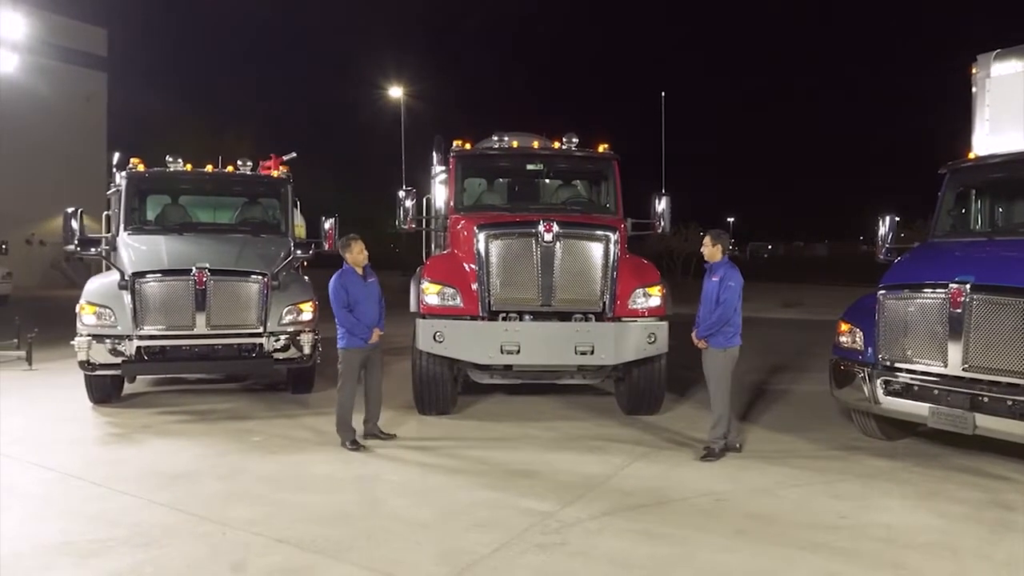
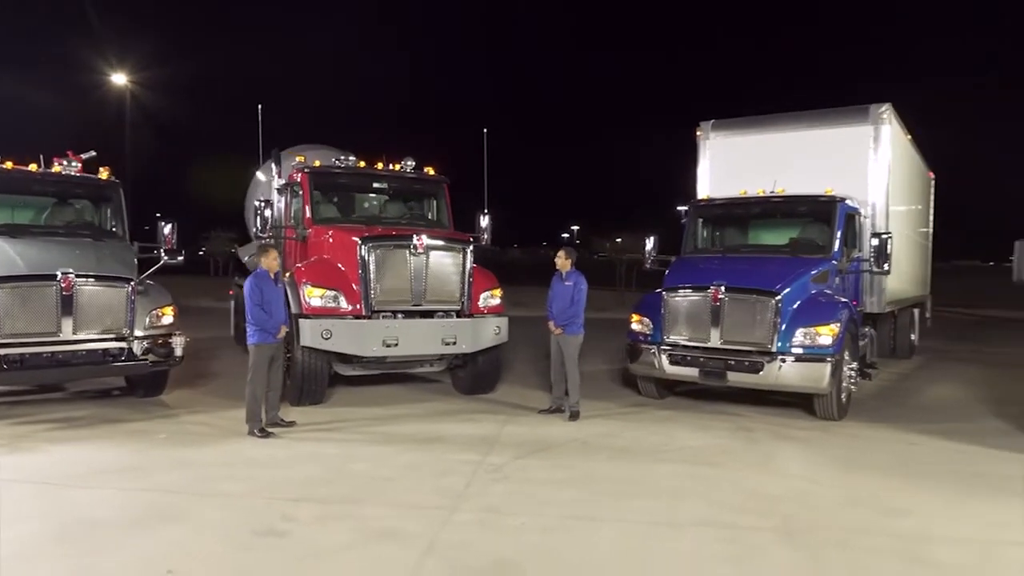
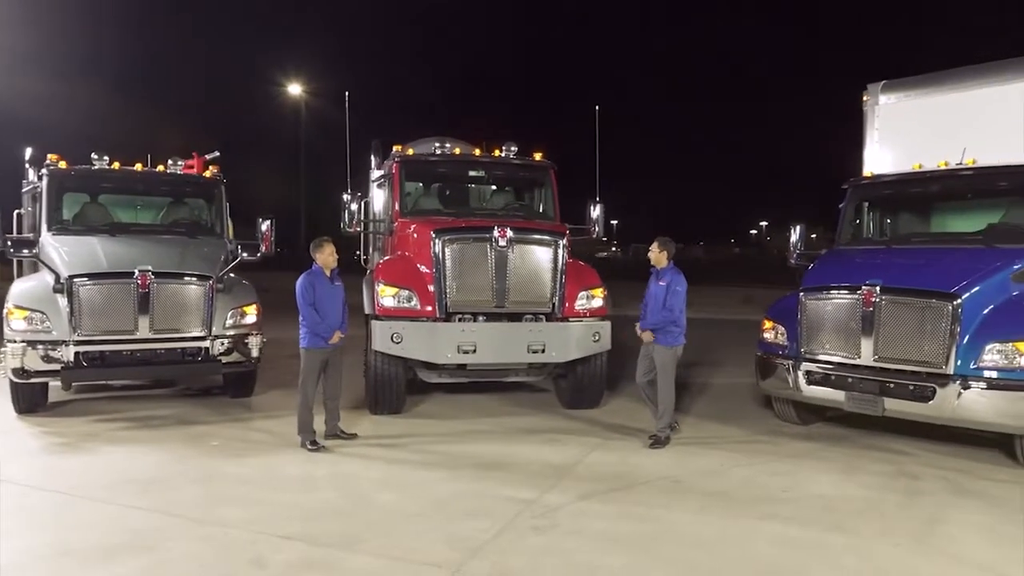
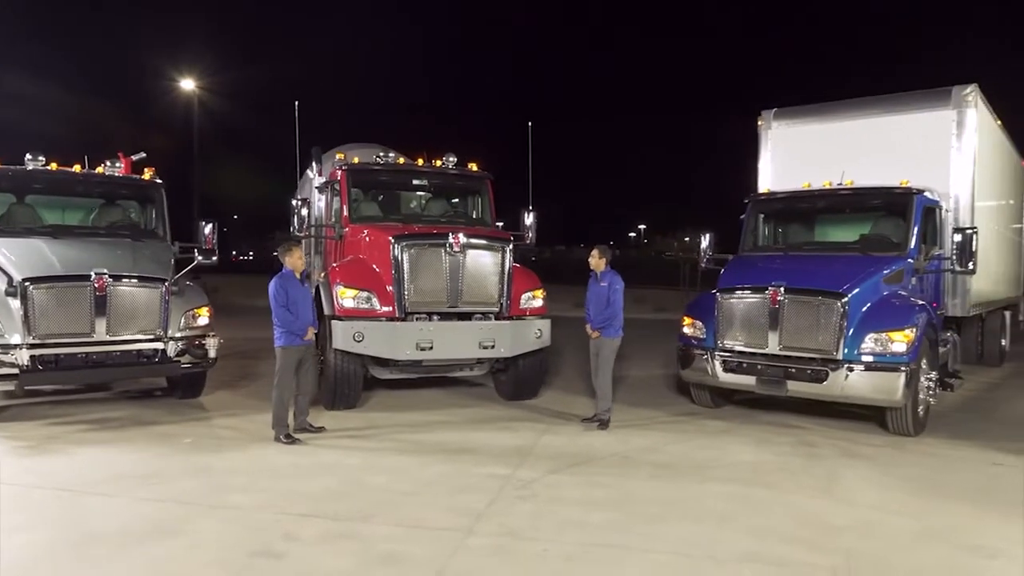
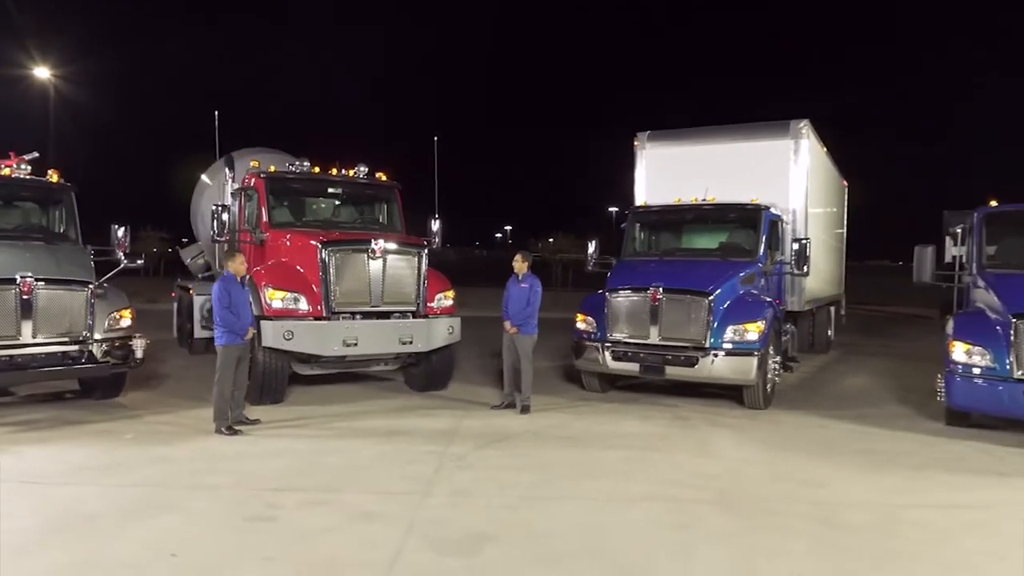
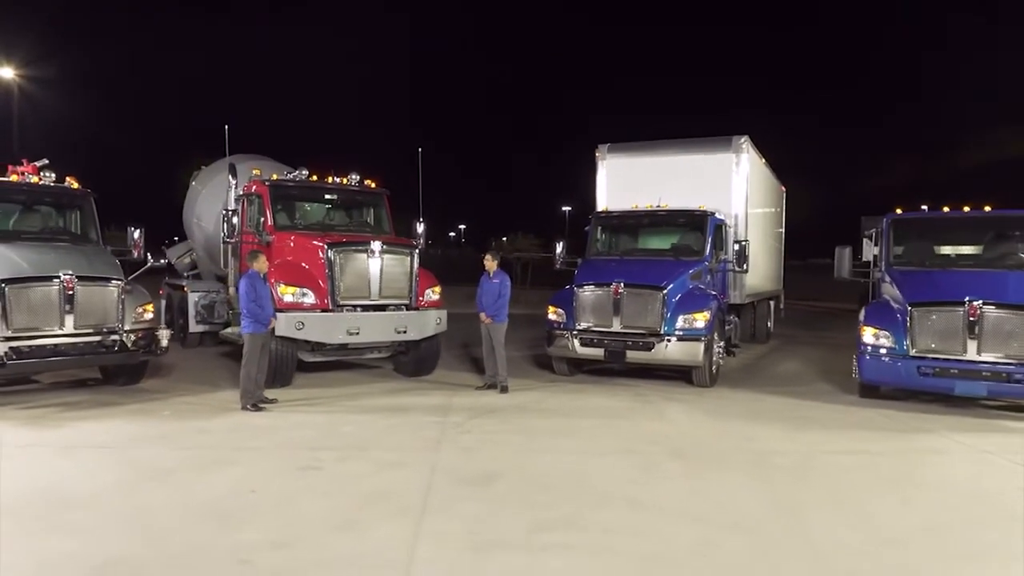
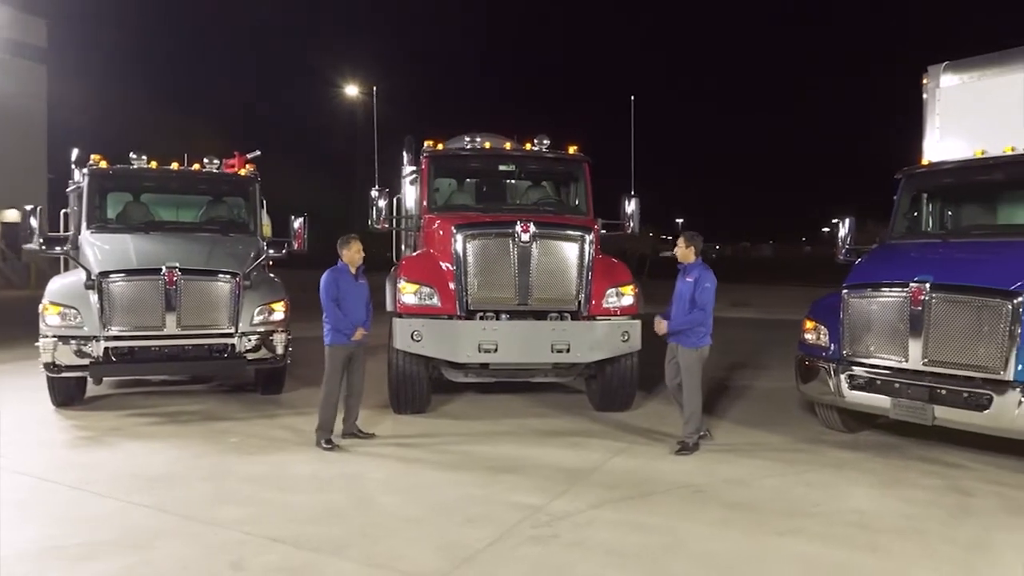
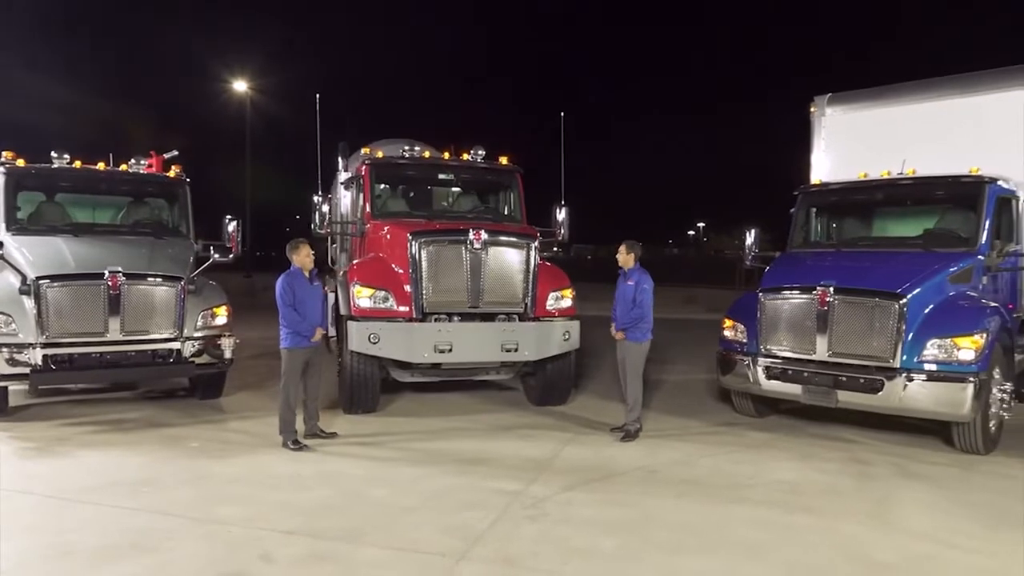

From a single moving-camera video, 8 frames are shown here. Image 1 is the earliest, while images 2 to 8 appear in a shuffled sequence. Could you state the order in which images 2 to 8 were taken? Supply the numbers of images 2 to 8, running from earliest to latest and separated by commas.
7, 3, 8, 4, 2, 5, 6
